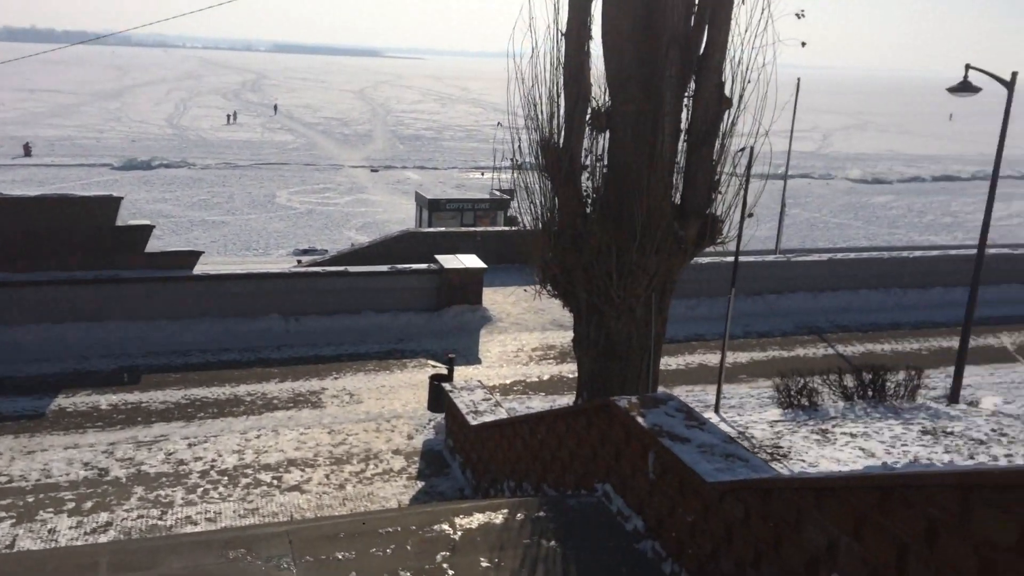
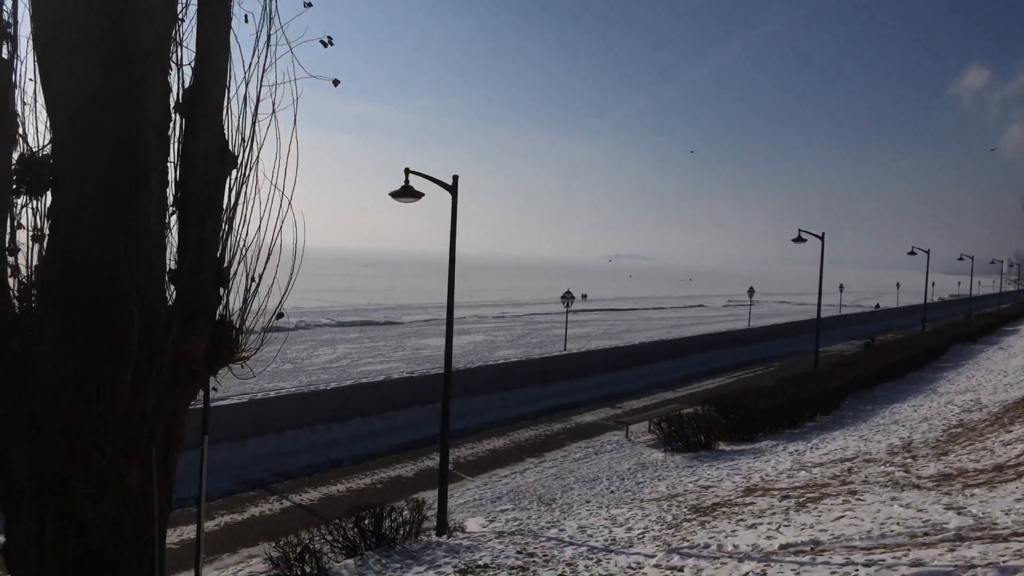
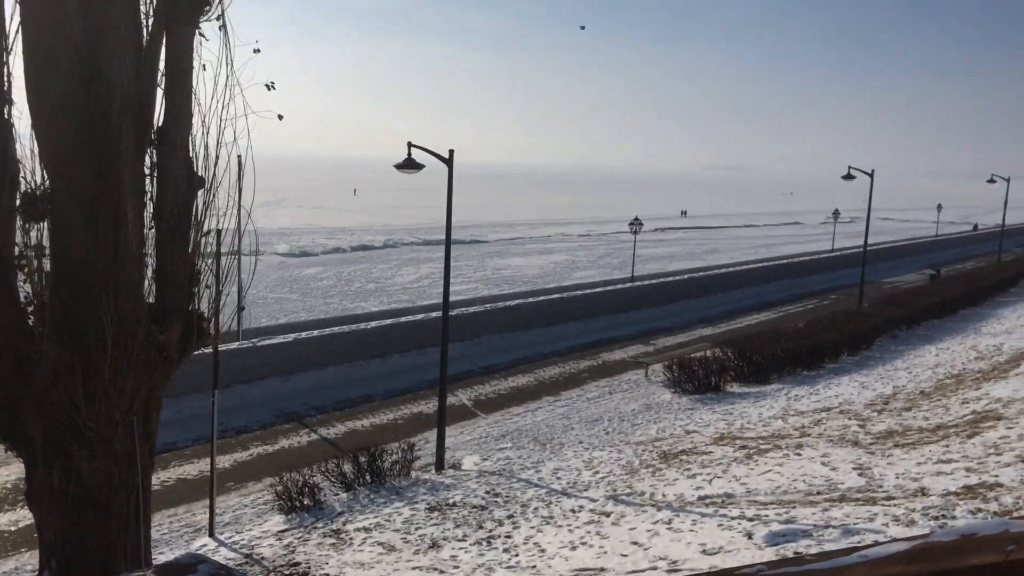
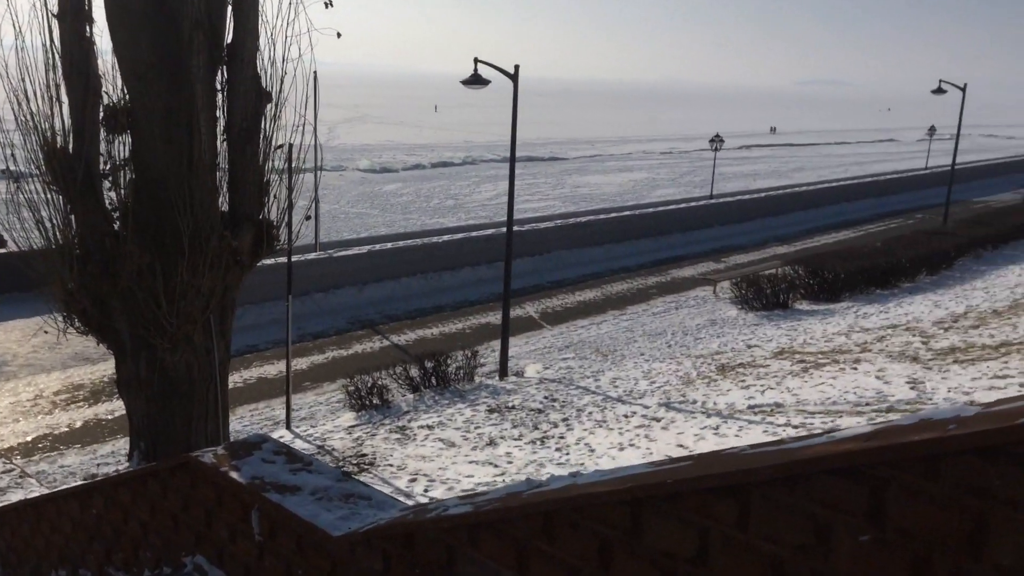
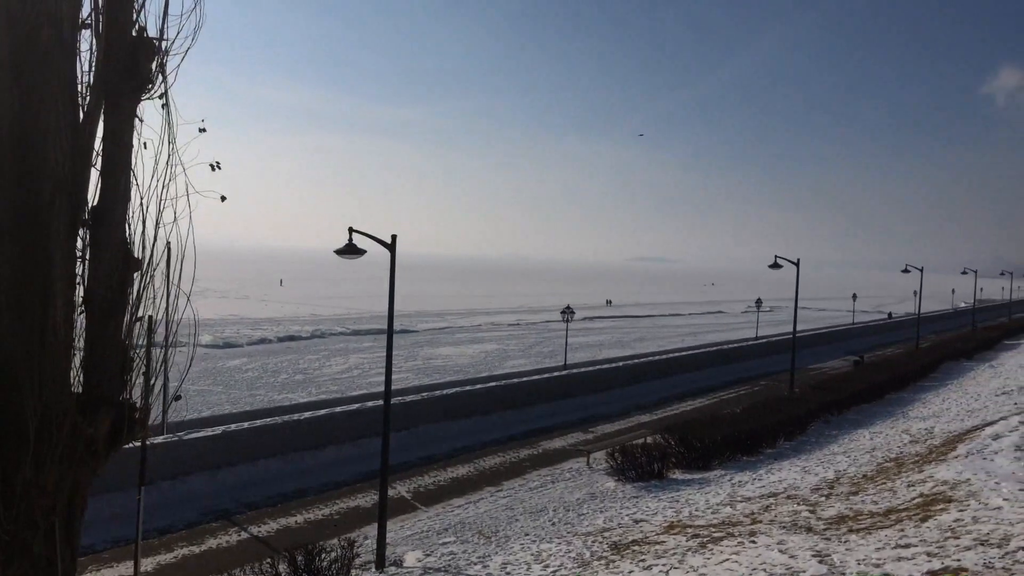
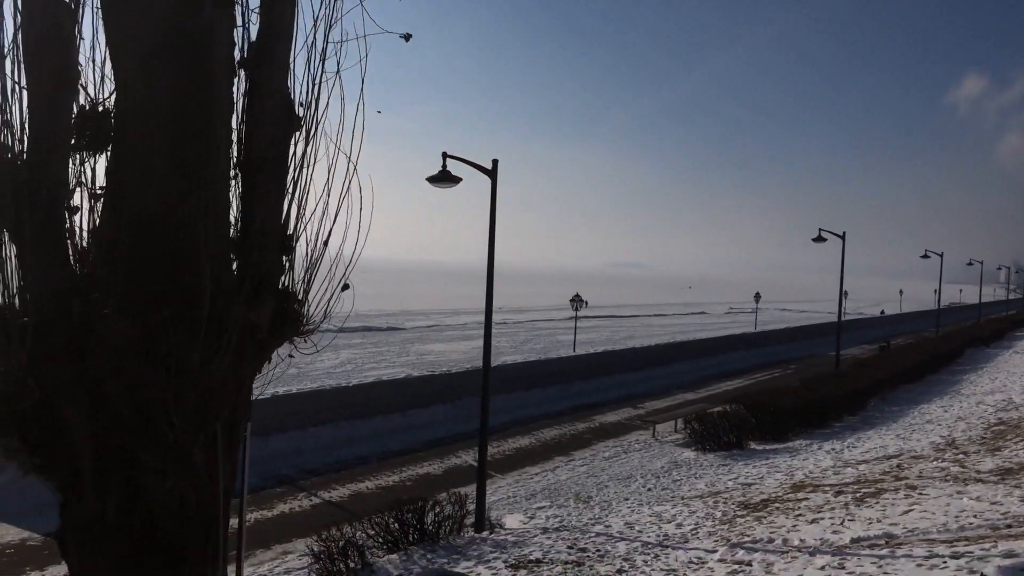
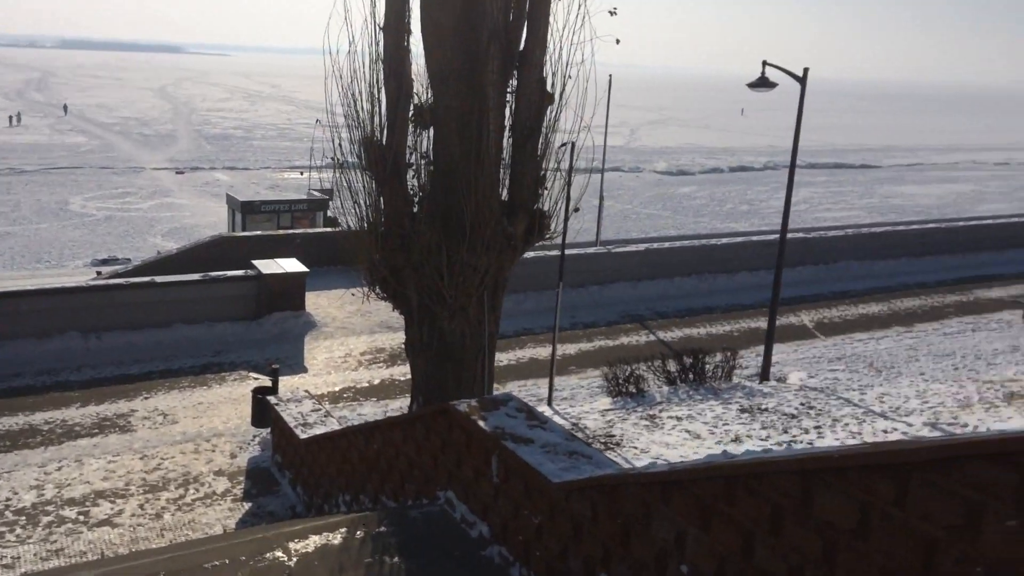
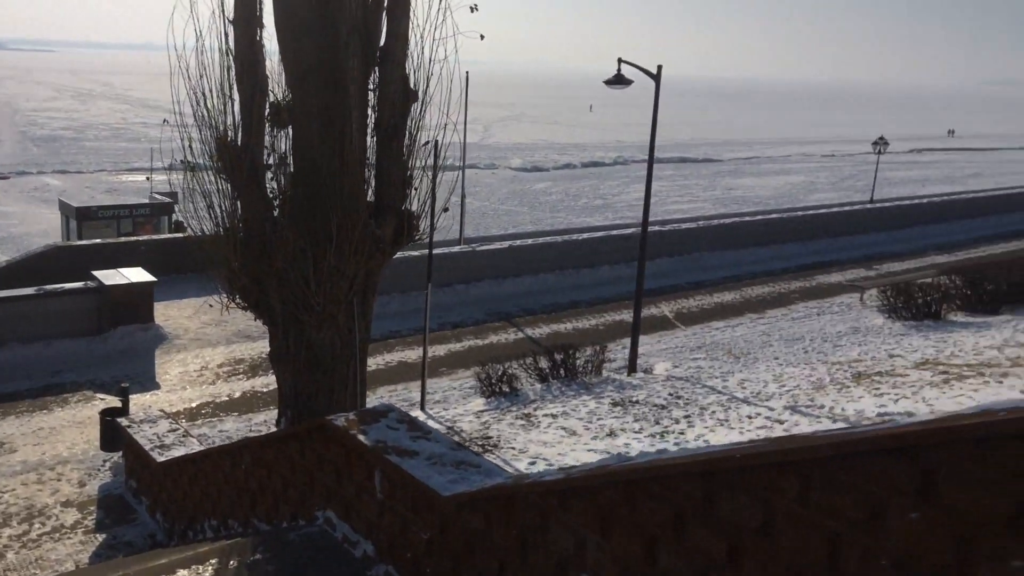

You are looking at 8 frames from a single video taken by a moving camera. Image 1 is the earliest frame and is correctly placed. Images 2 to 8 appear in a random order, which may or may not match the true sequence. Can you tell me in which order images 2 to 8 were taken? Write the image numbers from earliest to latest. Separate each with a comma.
7, 8, 4, 3, 5, 2, 6
